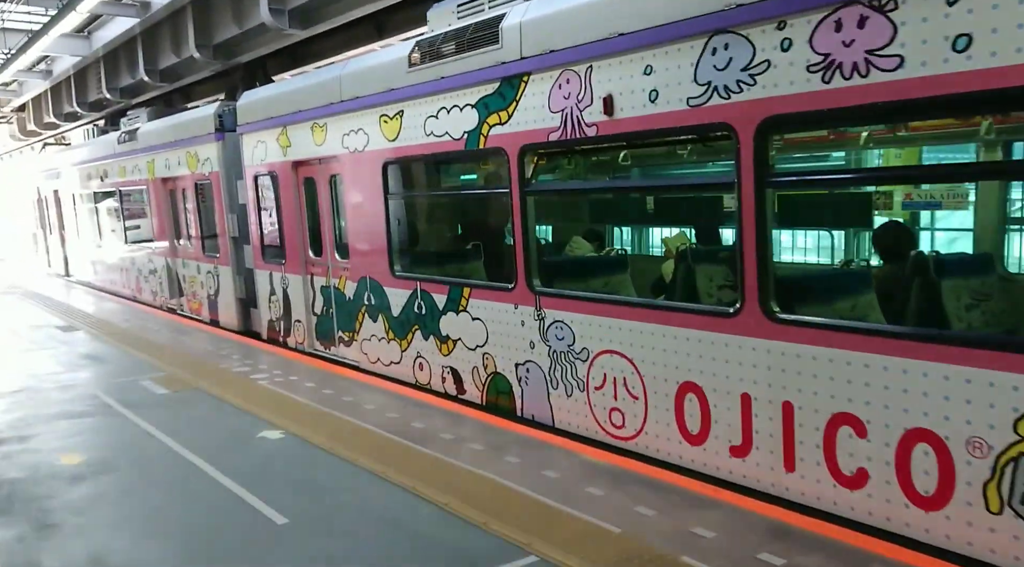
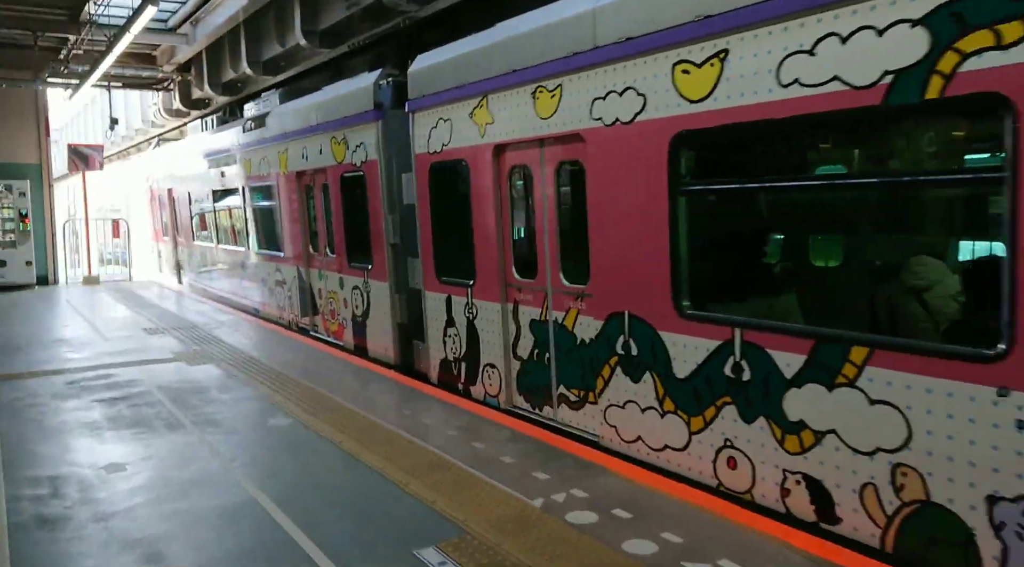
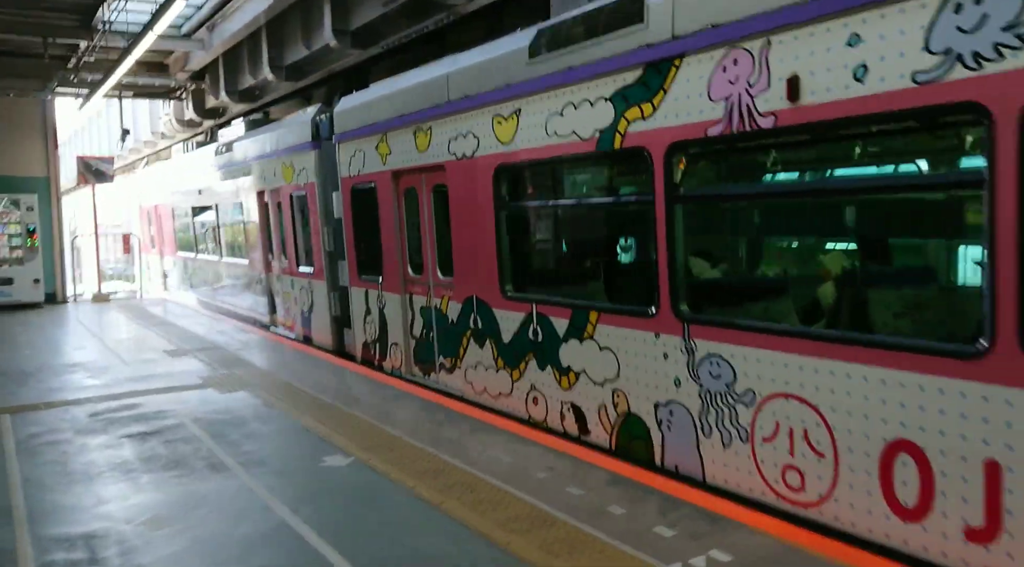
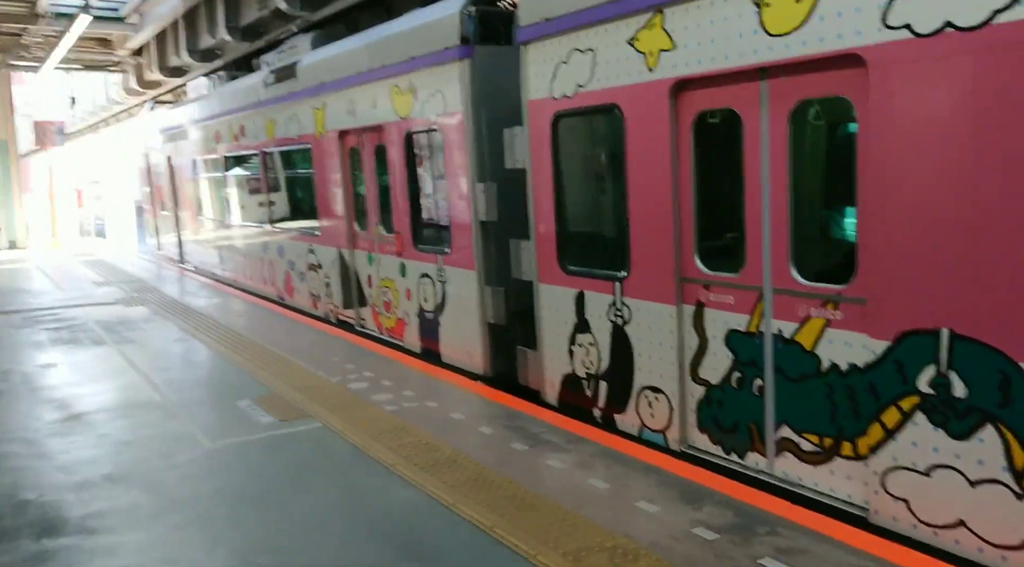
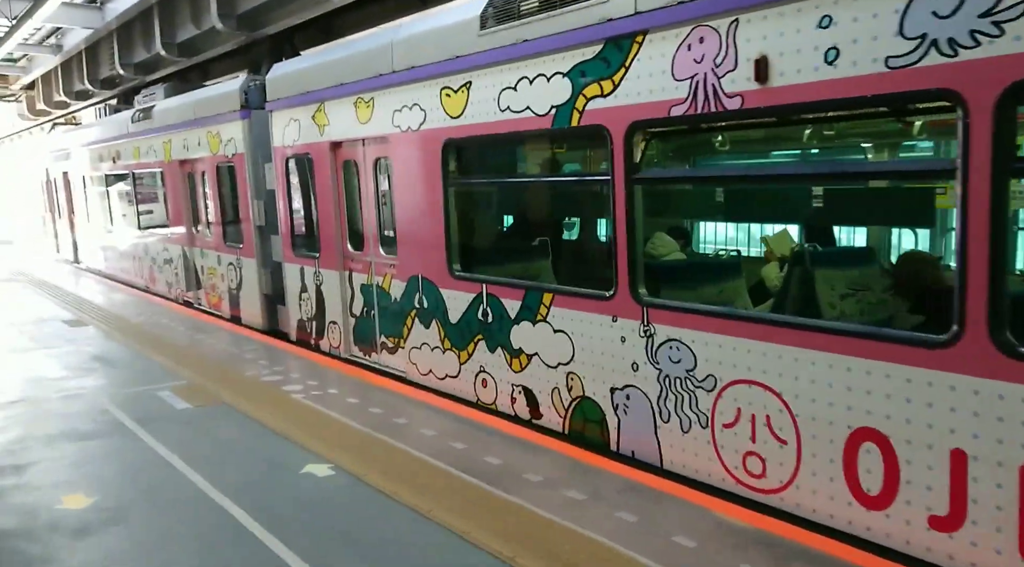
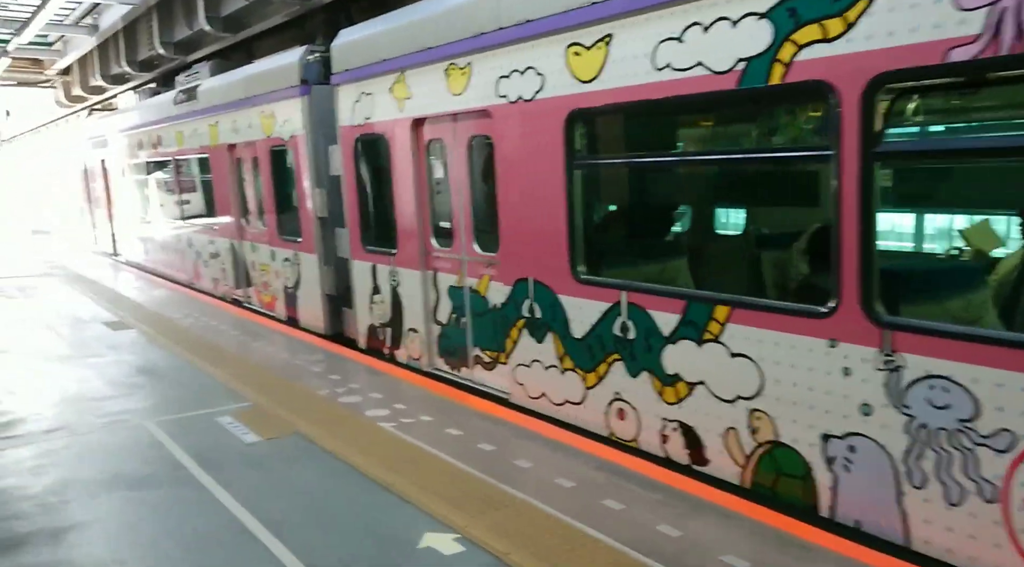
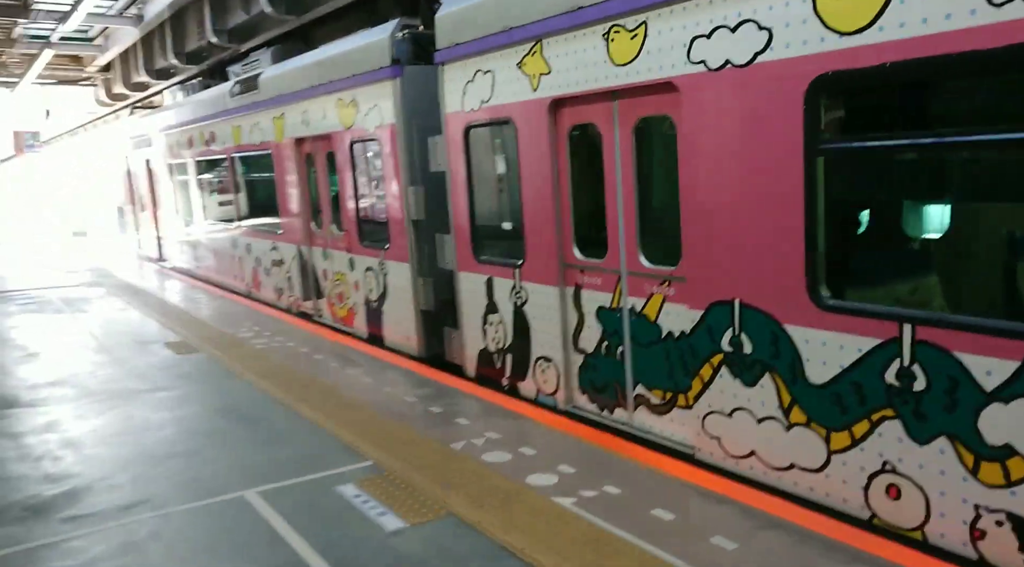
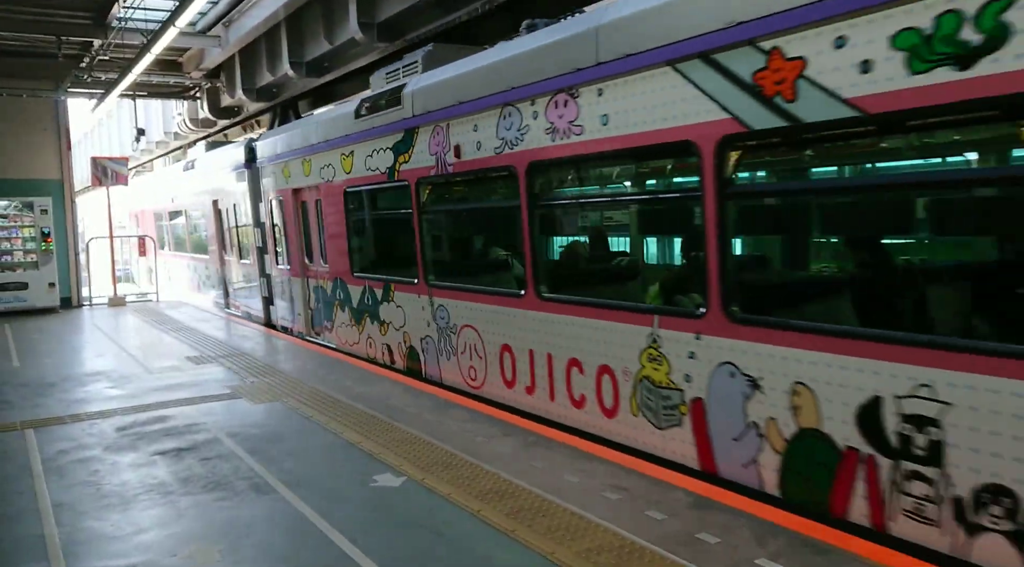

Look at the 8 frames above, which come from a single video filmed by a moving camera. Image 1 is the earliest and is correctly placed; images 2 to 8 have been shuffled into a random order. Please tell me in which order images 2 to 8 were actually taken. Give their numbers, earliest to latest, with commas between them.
5, 6, 7, 4, 2, 3, 8
